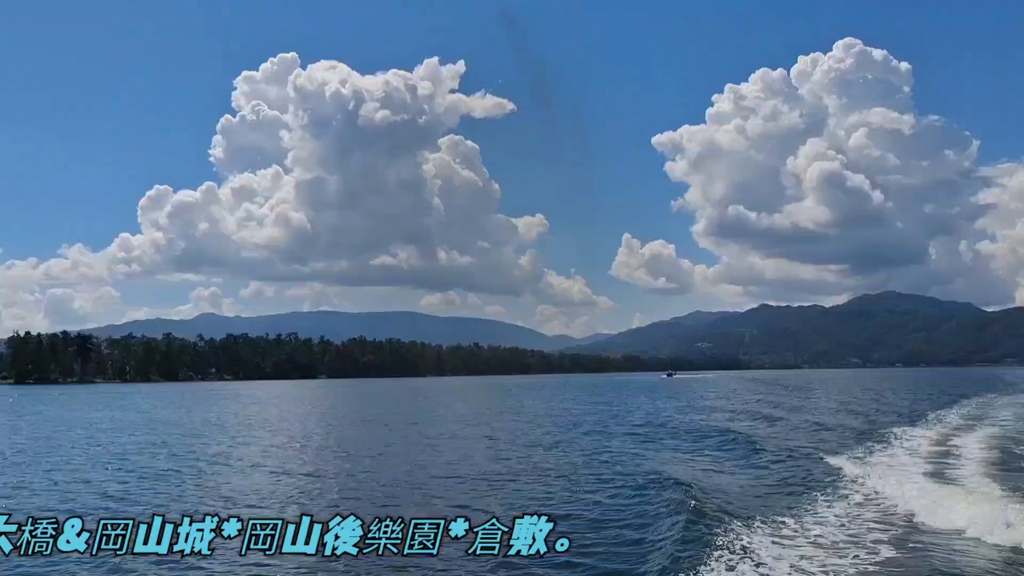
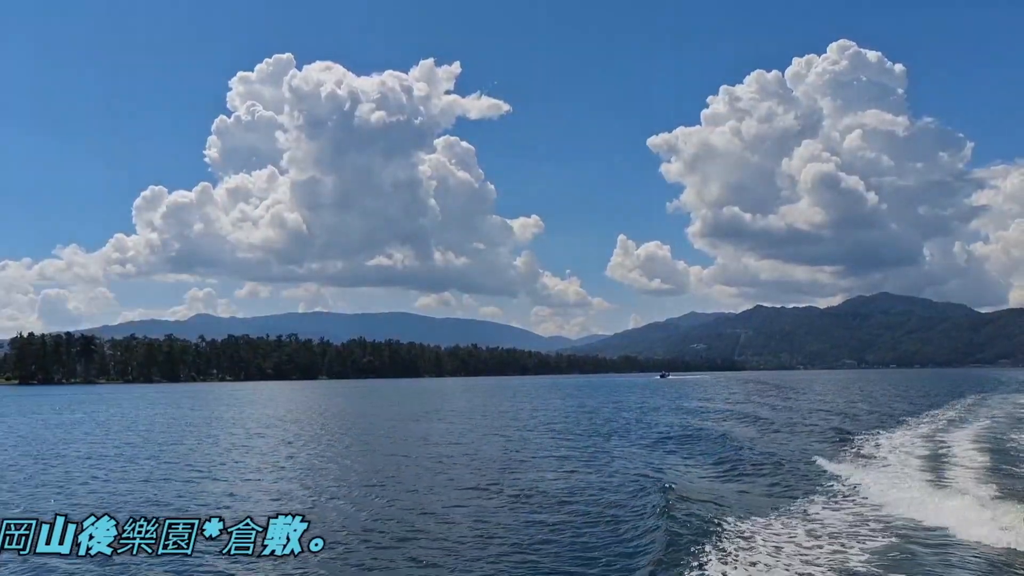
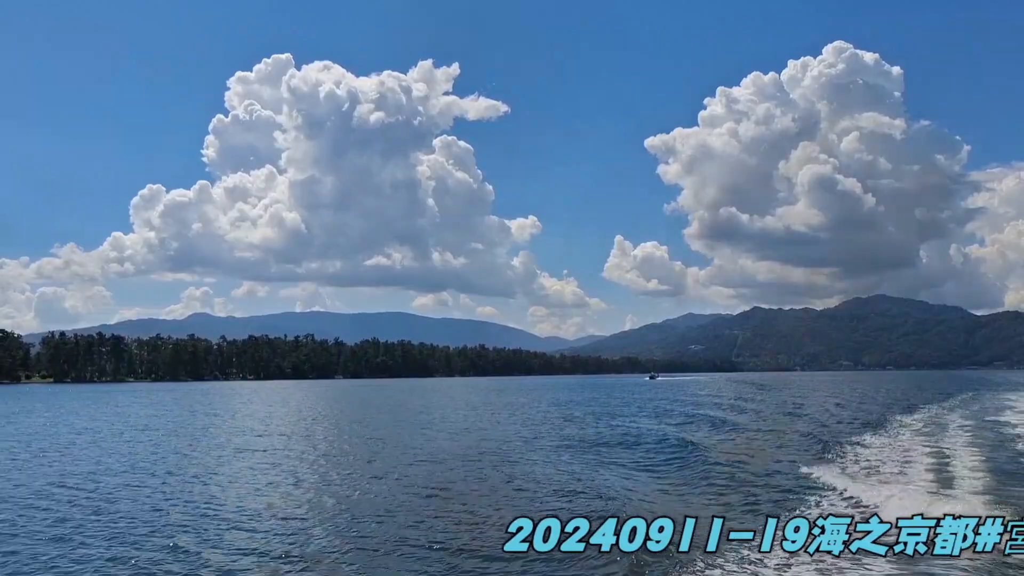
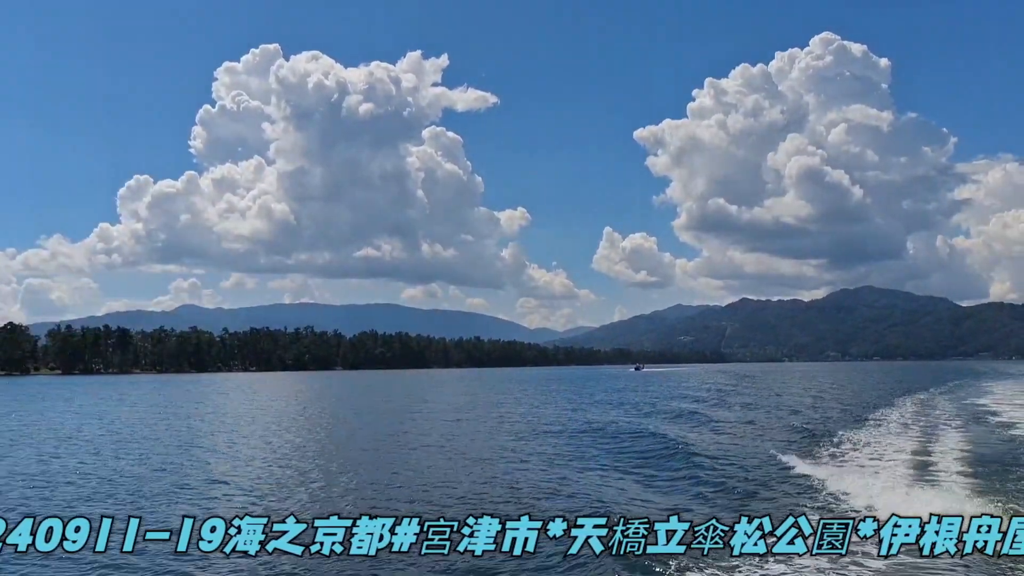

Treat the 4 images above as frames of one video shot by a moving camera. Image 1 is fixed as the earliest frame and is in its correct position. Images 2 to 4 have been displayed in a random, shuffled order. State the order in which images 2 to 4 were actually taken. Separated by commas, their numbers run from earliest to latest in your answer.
2, 3, 4
